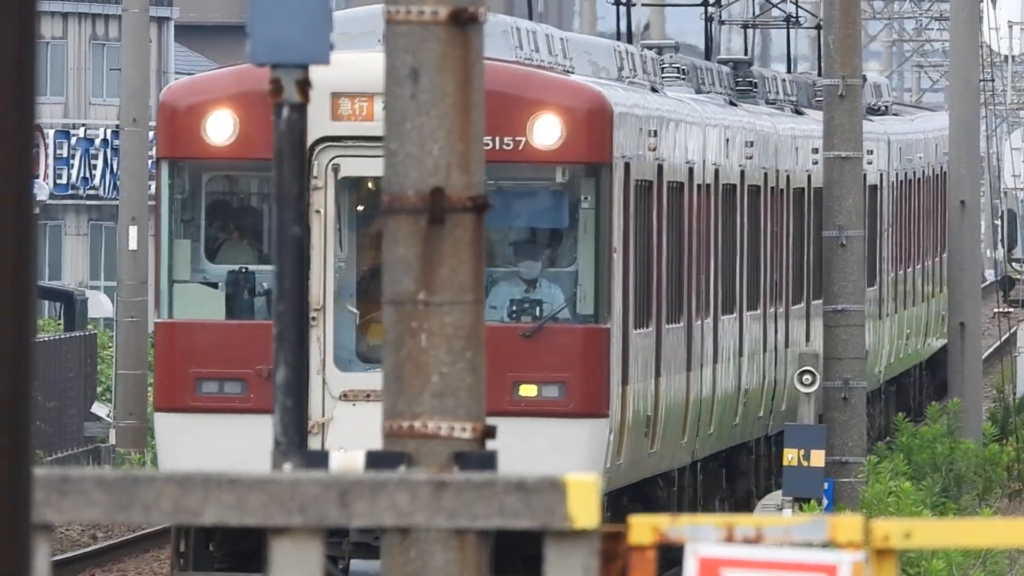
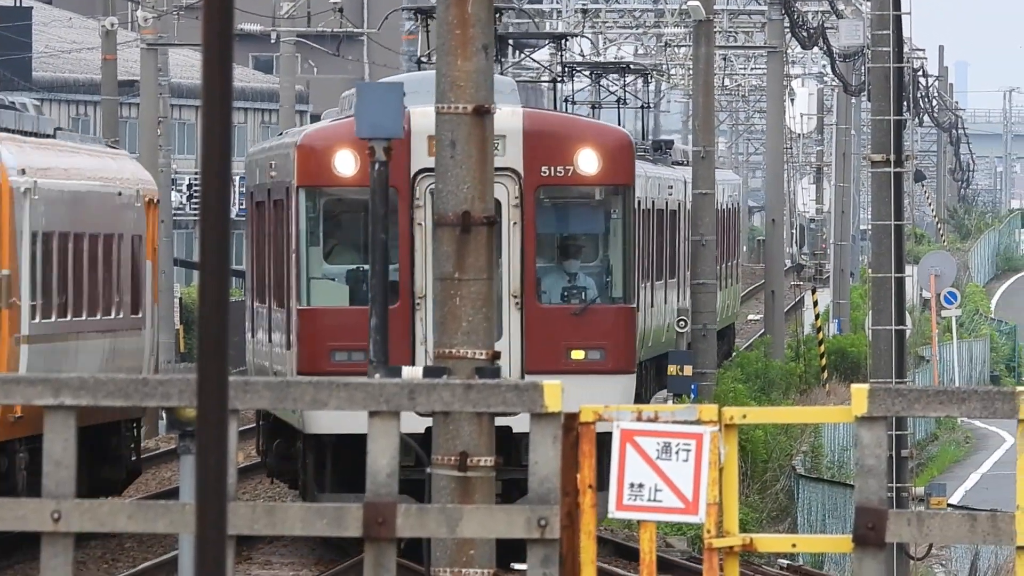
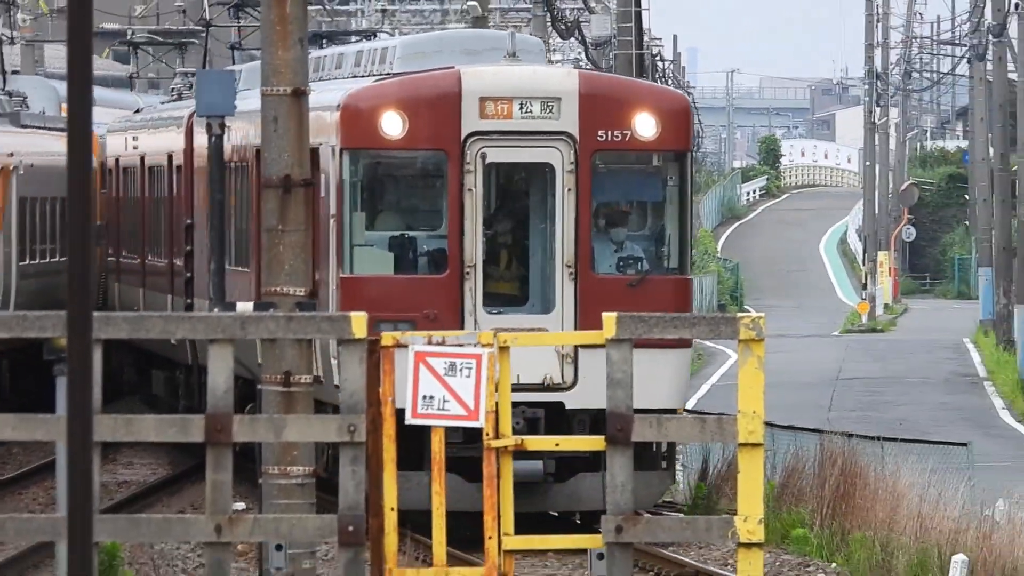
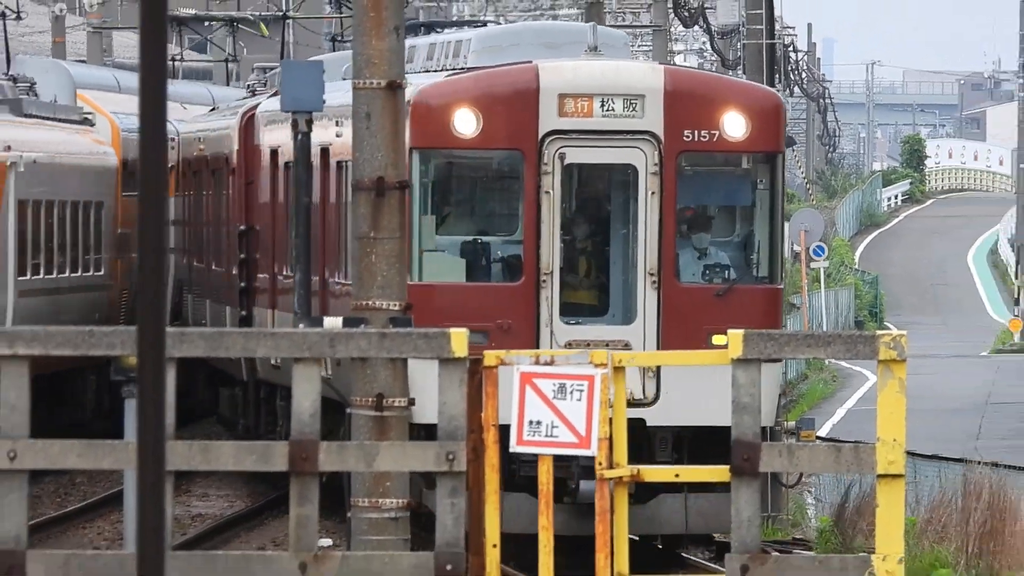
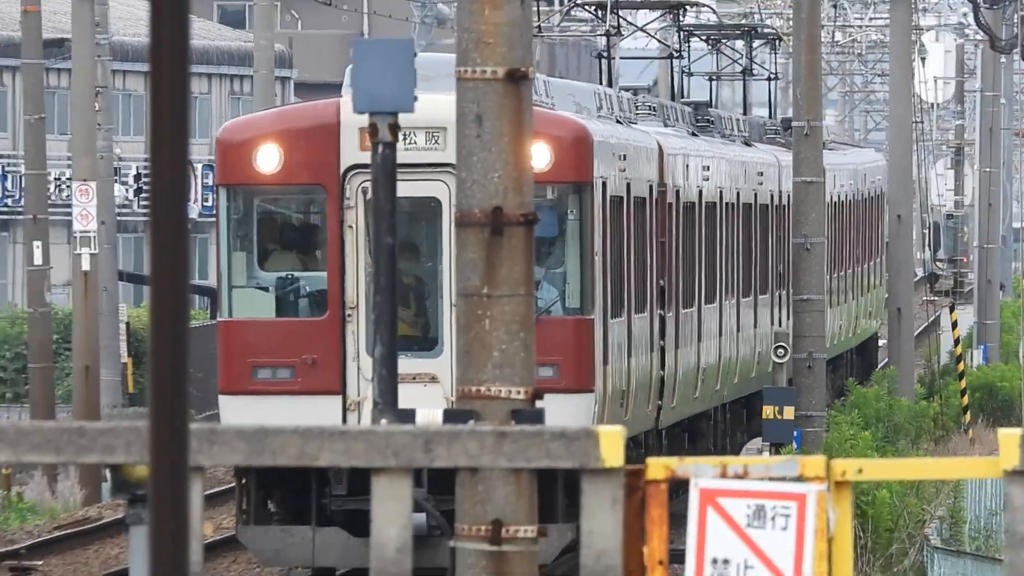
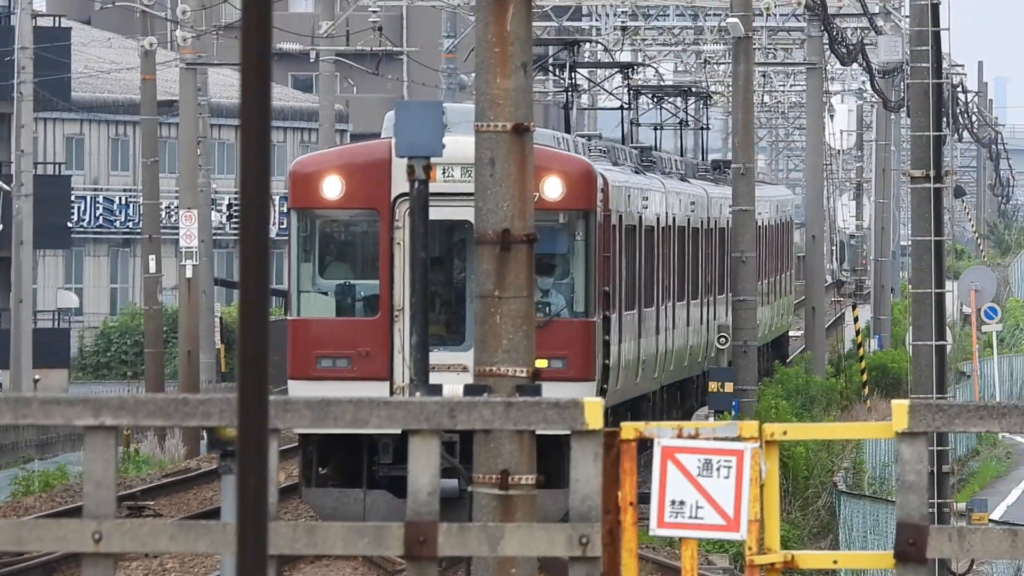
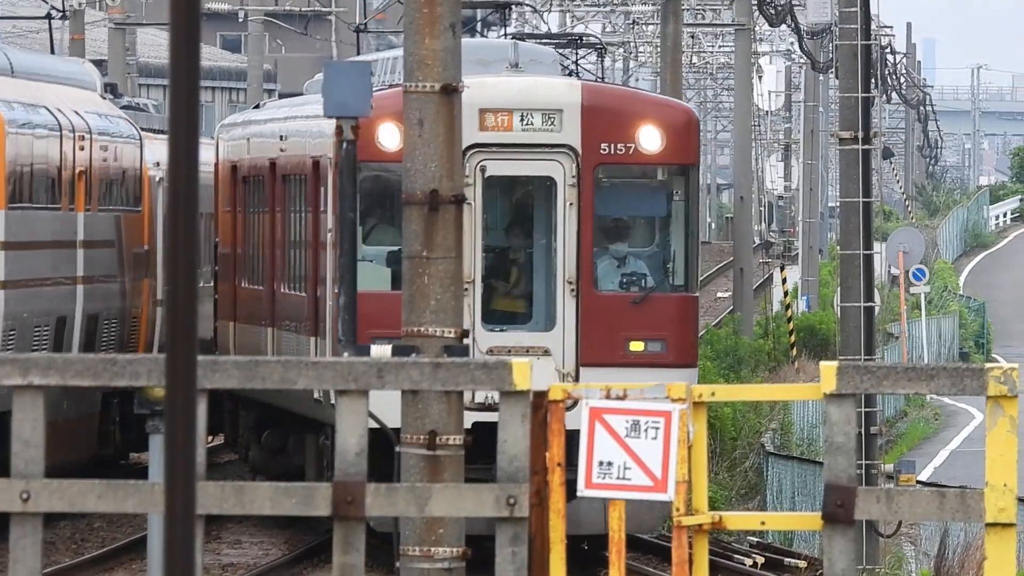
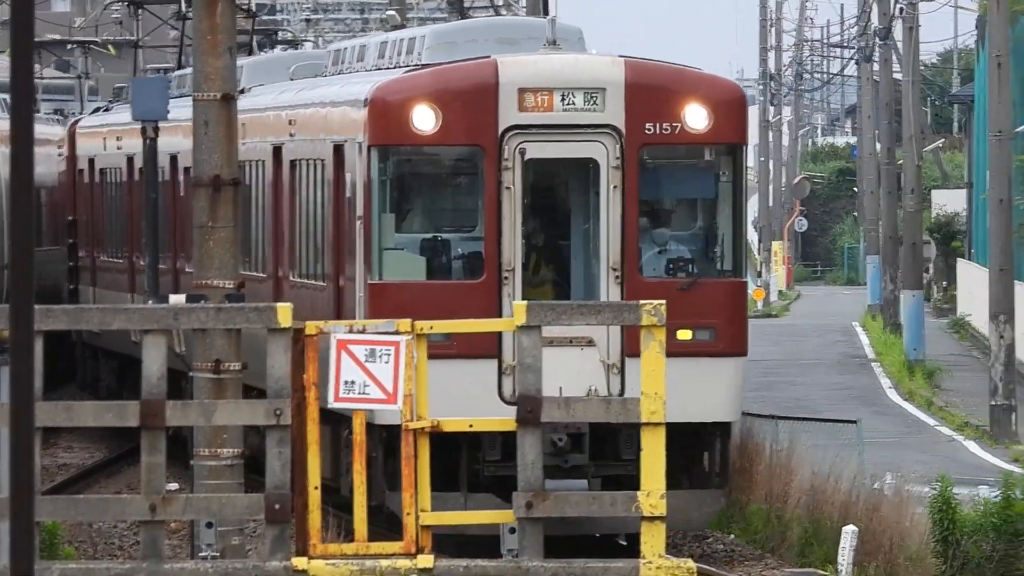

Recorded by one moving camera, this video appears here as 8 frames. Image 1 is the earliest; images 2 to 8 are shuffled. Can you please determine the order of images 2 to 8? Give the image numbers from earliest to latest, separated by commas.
5, 6, 2, 7, 4, 3, 8
